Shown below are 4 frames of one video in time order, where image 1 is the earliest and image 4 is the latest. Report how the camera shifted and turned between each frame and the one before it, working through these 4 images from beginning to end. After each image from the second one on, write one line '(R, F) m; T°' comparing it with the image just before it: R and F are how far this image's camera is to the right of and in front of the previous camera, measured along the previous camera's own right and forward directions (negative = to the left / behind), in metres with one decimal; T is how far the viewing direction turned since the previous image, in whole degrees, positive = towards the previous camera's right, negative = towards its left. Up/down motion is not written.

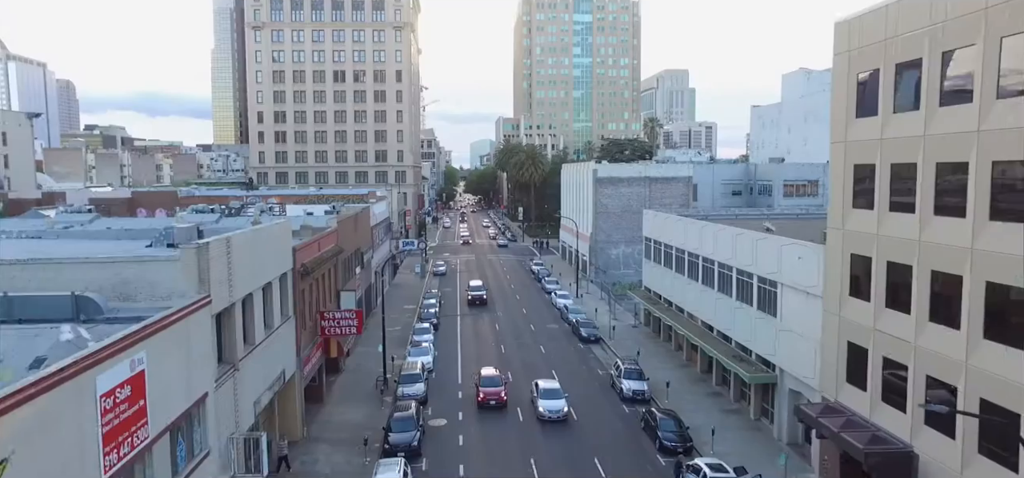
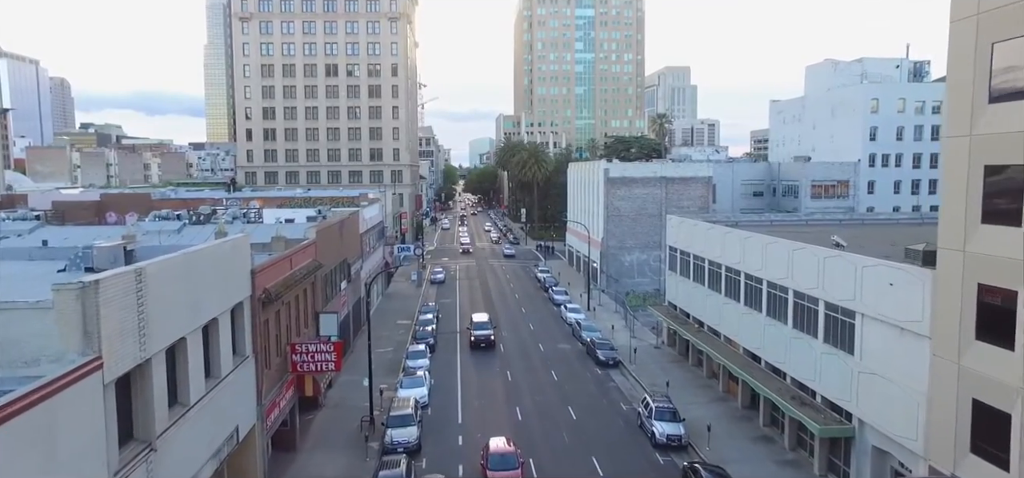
(-0.4, +5.4) m; 0°
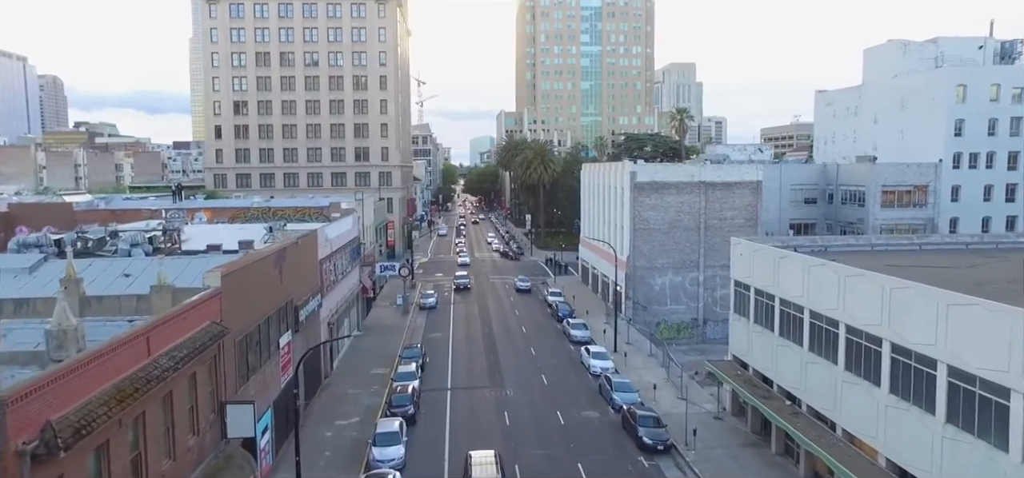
(-0.3, +11.2) m; 0°
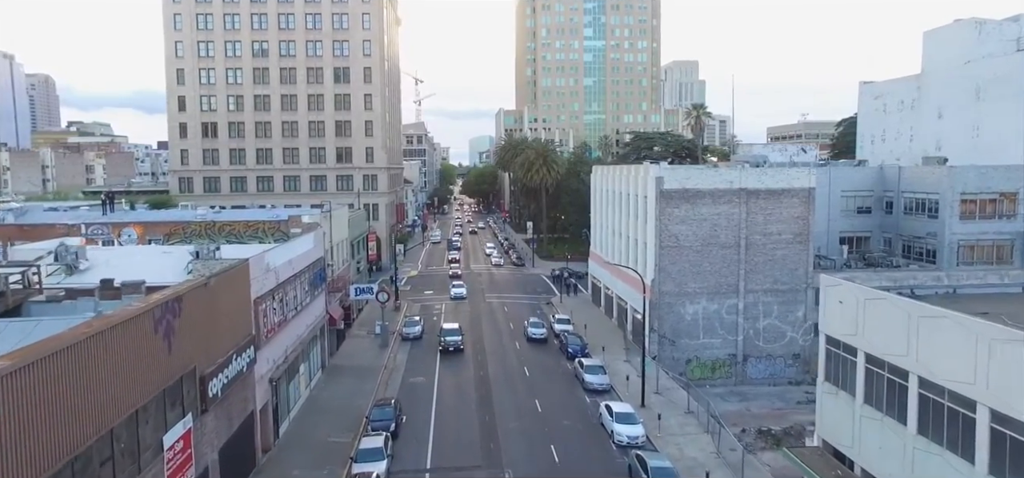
(0.0, +9.1) m; 0°
